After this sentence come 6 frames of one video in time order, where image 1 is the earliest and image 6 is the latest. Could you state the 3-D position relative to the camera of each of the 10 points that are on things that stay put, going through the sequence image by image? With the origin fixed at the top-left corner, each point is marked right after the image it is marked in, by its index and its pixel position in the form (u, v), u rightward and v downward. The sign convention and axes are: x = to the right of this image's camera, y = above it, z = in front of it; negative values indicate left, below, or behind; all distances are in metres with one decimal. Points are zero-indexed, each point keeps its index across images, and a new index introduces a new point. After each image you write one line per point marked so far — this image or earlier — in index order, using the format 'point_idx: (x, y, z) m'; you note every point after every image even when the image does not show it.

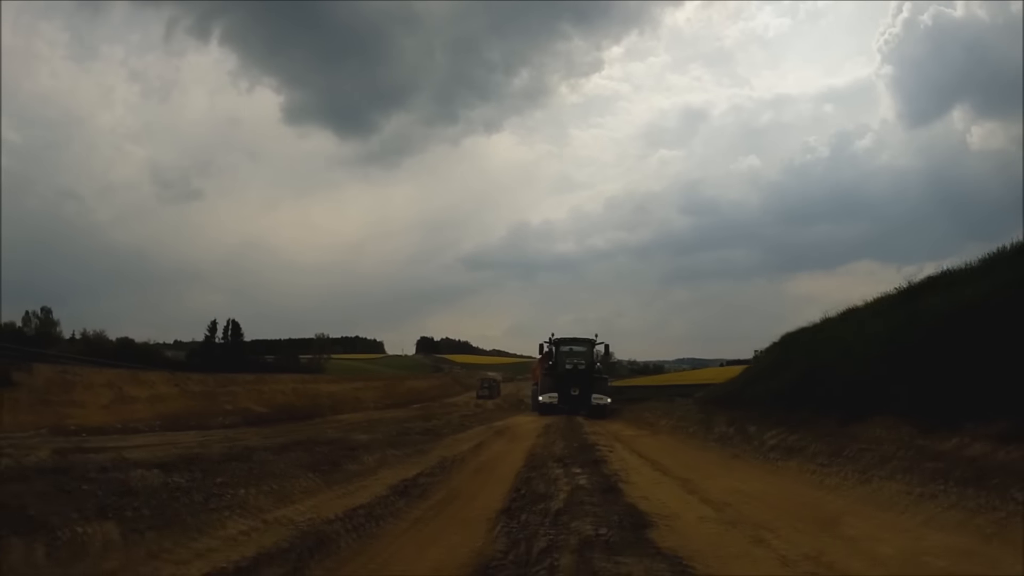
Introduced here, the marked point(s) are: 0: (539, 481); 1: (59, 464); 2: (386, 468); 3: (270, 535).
0: (+0.2, -2.9, +12.1) m
1: (-7.8, -3.0, +12.1) m
2: (-2.6, -3.3, +14.2) m
3: (-3.0, -2.6, +7.6) m
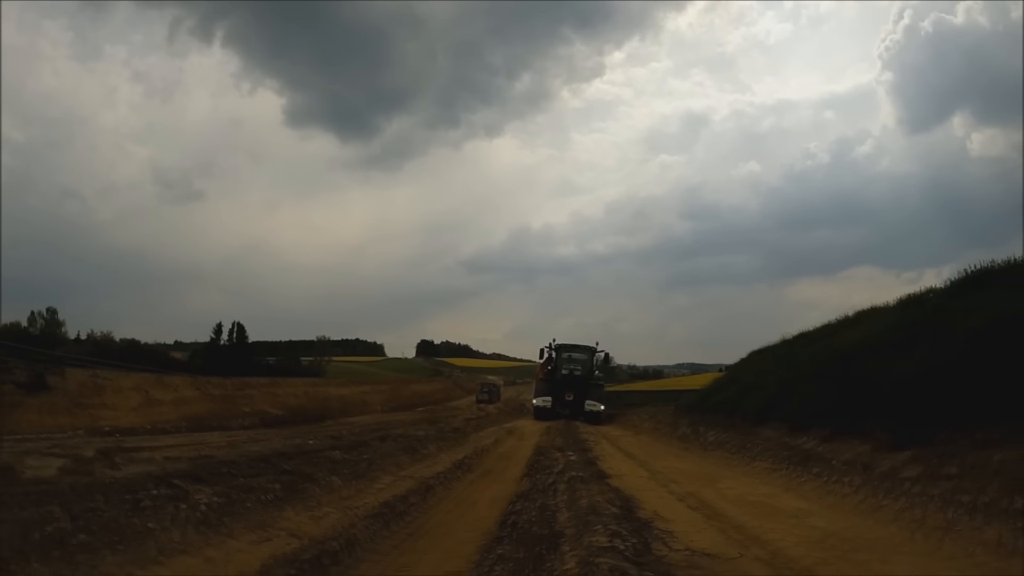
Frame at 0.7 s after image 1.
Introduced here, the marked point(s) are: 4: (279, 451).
0: (+0.3, -3.2, +13.5) m
1: (-7.7, -3.3, +13.5) m
2: (-2.6, -3.6, +15.6) m
3: (-3.0, -2.8, +9.0) m
4: (-5.1, -3.7, +15.8) m
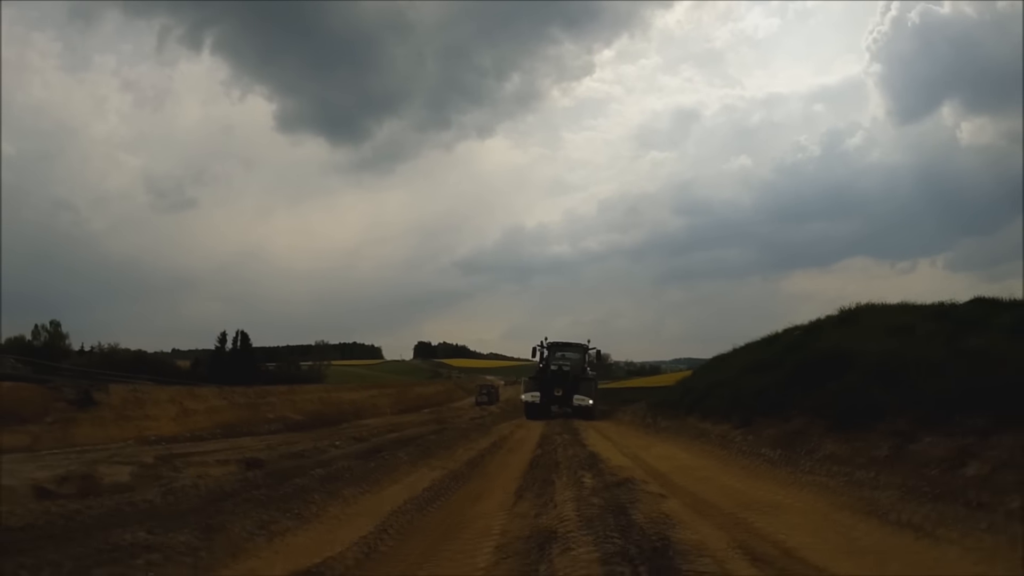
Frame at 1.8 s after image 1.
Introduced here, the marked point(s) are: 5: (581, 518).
0: (+0.4, -3.5, +15.8) m
1: (-7.6, -3.8, +15.8) m
2: (-2.4, -4.0, +17.9) m
3: (-2.8, -3.3, +11.3) m
4: (-4.9, -4.2, +18.1) m
5: (+0.9, -2.5, +8.0) m
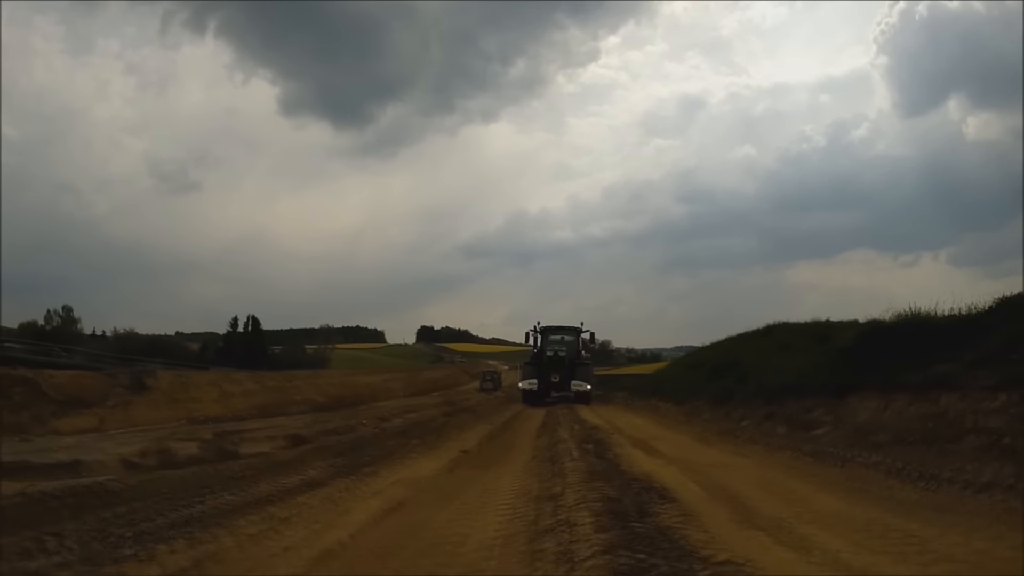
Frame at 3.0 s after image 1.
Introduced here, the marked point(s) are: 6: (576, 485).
0: (+0.6, -3.6, +18.5) m
1: (-7.4, -3.8, +18.5) m
2: (-2.2, -4.0, +20.6) m
3: (-2.6, -3.4, +14.0) m
4: (-4.7, -4.2, +20.8) m
5: (+1.1, -2.7, +10.6) m
6: (+0.7, -2.7, +10.8) m
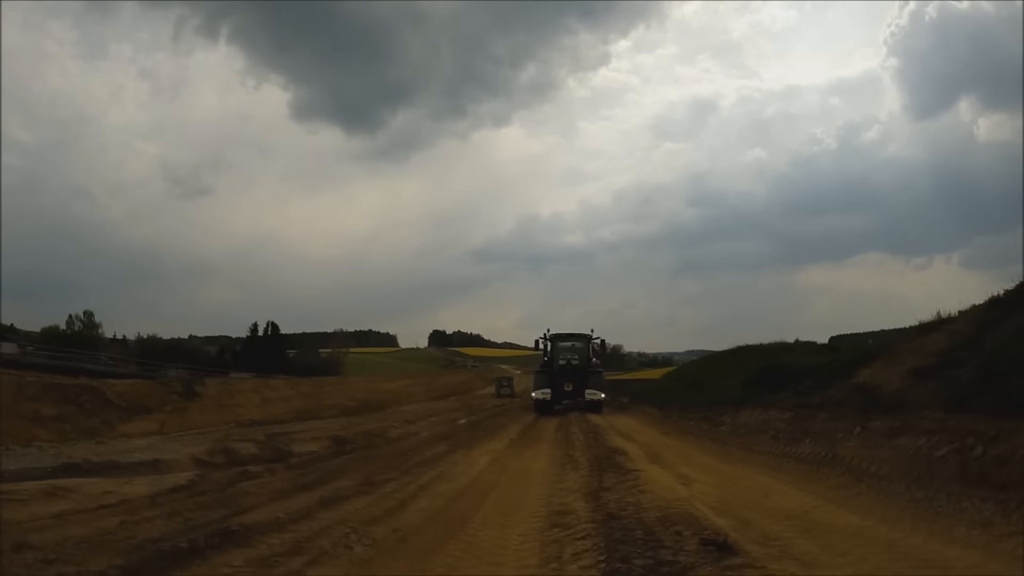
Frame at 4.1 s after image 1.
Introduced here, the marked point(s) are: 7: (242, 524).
0: (+1.2, -4.1, +20.5) m
1: (-6.8, -4.2, +20.6) m
2: (-1.6, -4.5, +22.7) m
3: (-2.1, -3.9, +16.1) m
4: (-4.1, -4.7, +22.9) m
5: (+1.6, -3.1, +12.6) m
6: (+1.2, -3.1, +12.9) m
7: (-3.3, -3.0, +8.9) m
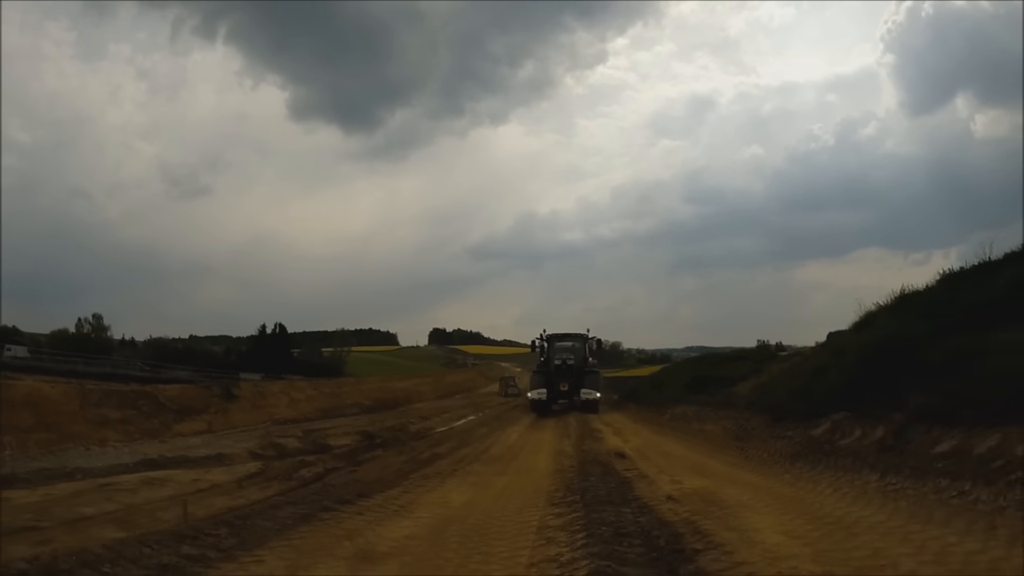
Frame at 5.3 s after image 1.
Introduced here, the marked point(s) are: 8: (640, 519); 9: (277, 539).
0: (+1.5, -4.4, +23.3) m
1: (-6.5, -4.7, +23.4) m
2: (-1.3, -4.8, +25.5) m
3: (-1.8, -4.3, +18.8) m
4: (-3.8, -5.0, +25.7) m
5: (+1.8, -3.5, +15.4) m
6: (+1.5, -3.5, +15.6) m
7: (-3.0, -3.4, +11.7) m
8: (+1.6, -2.9, +9.5) m
9: (-2.9, -3.2, +9.2) m
